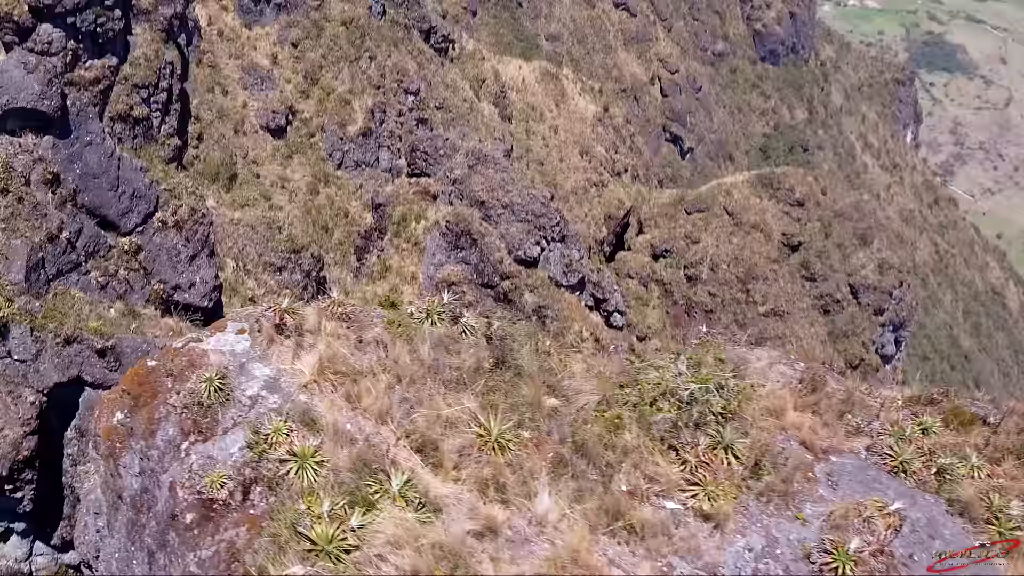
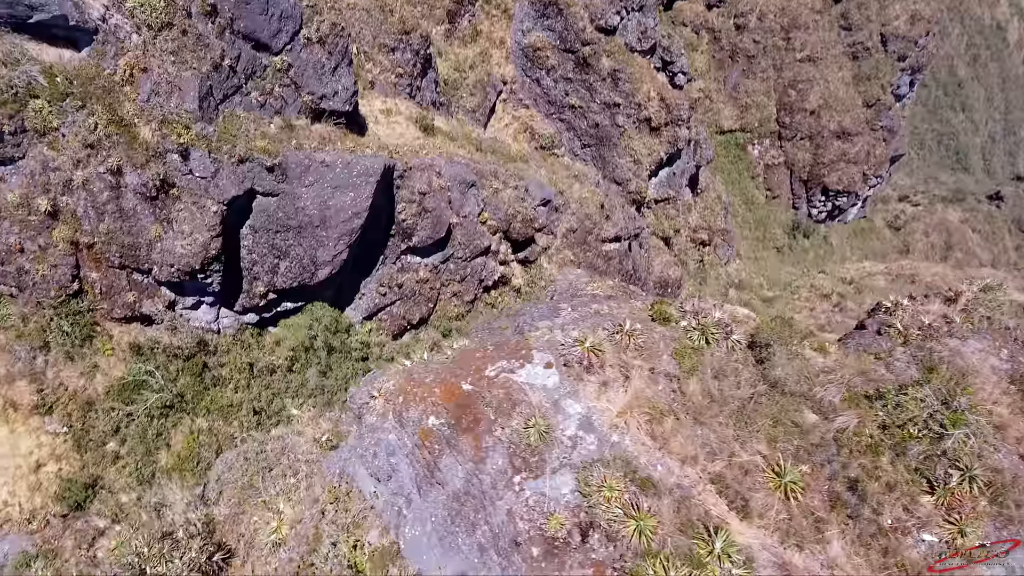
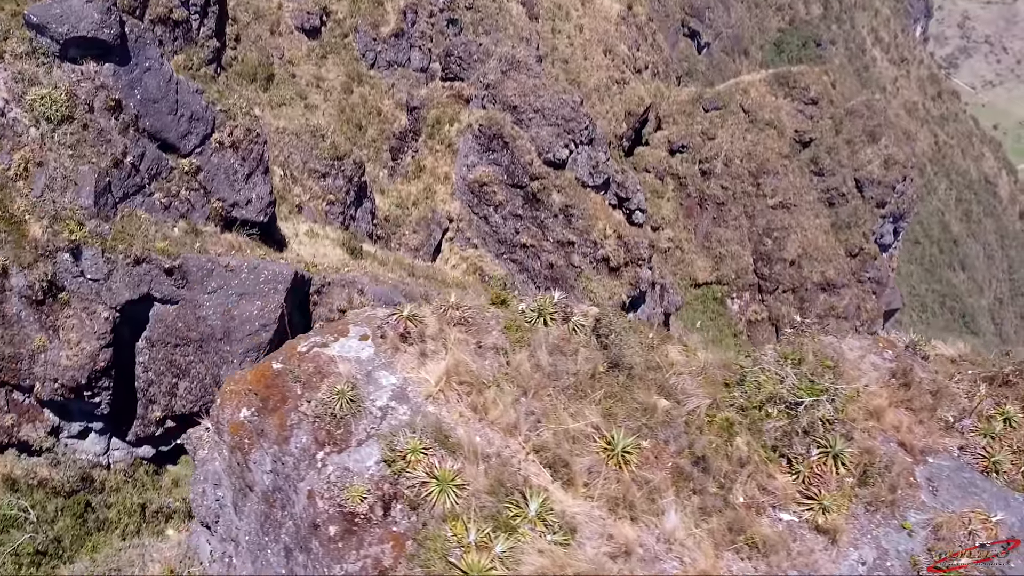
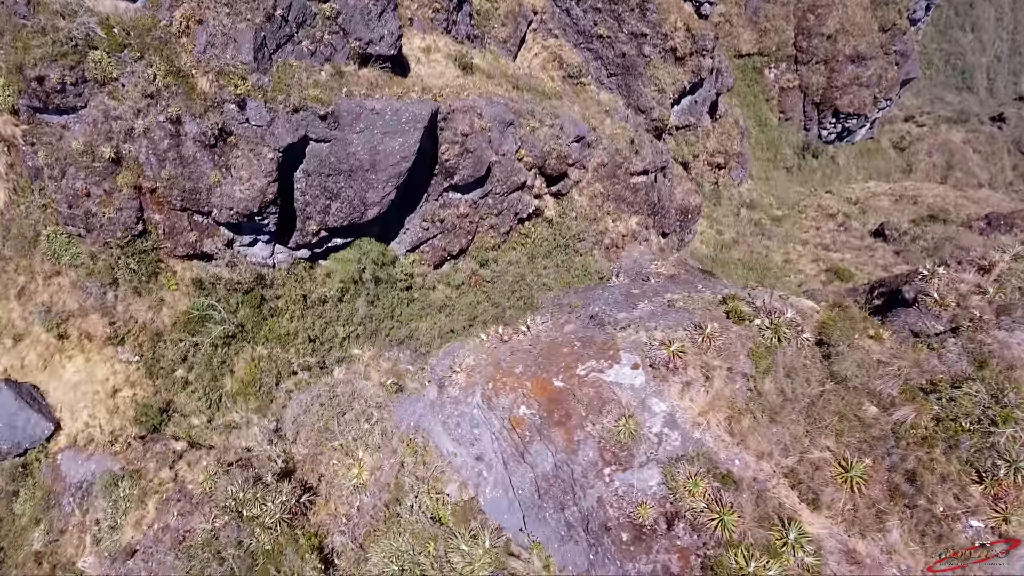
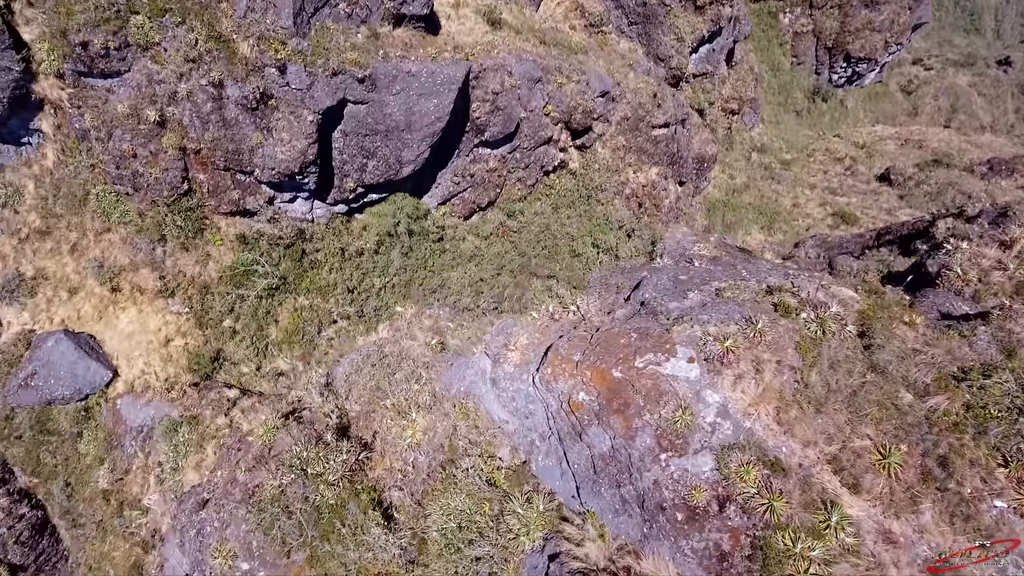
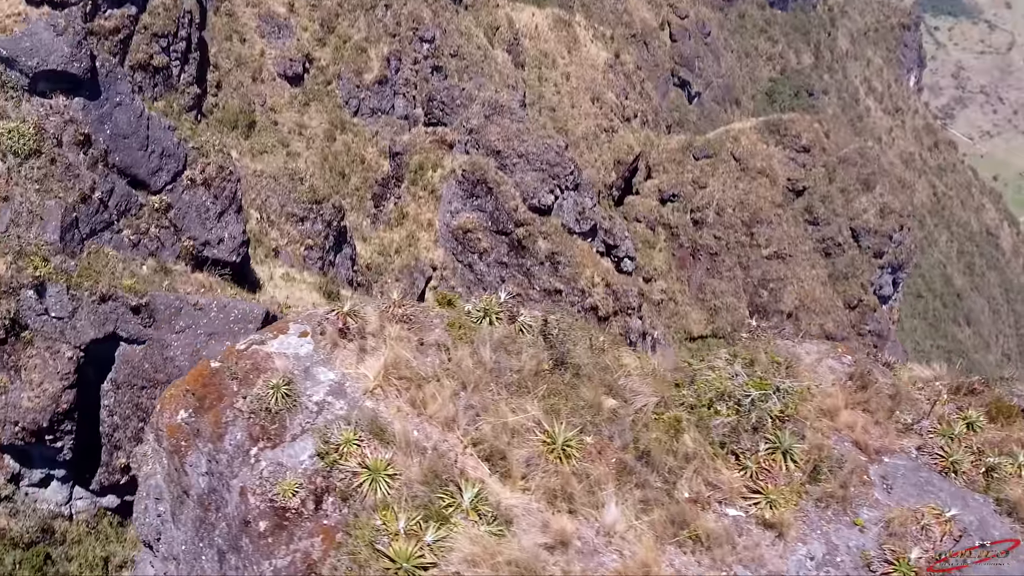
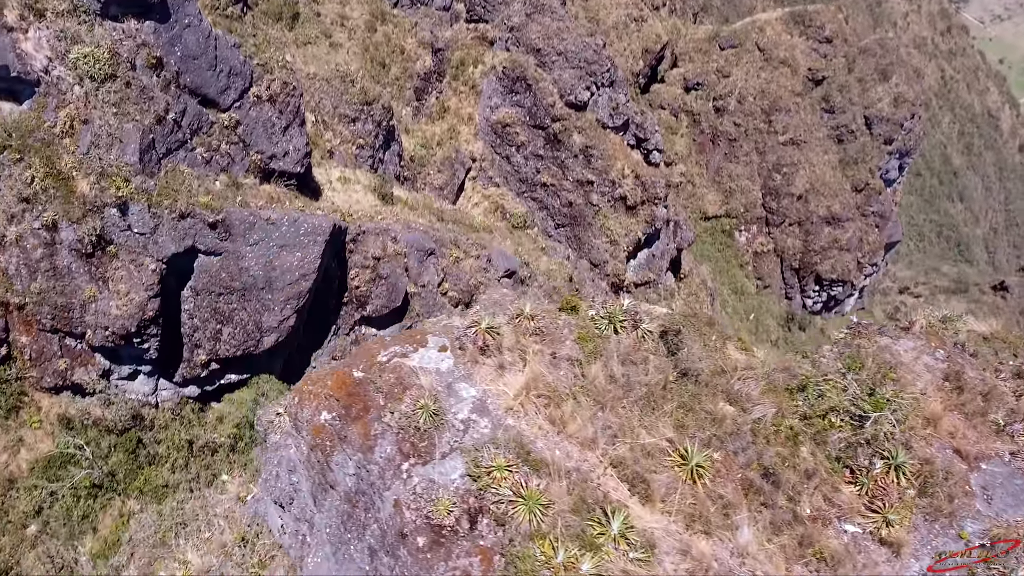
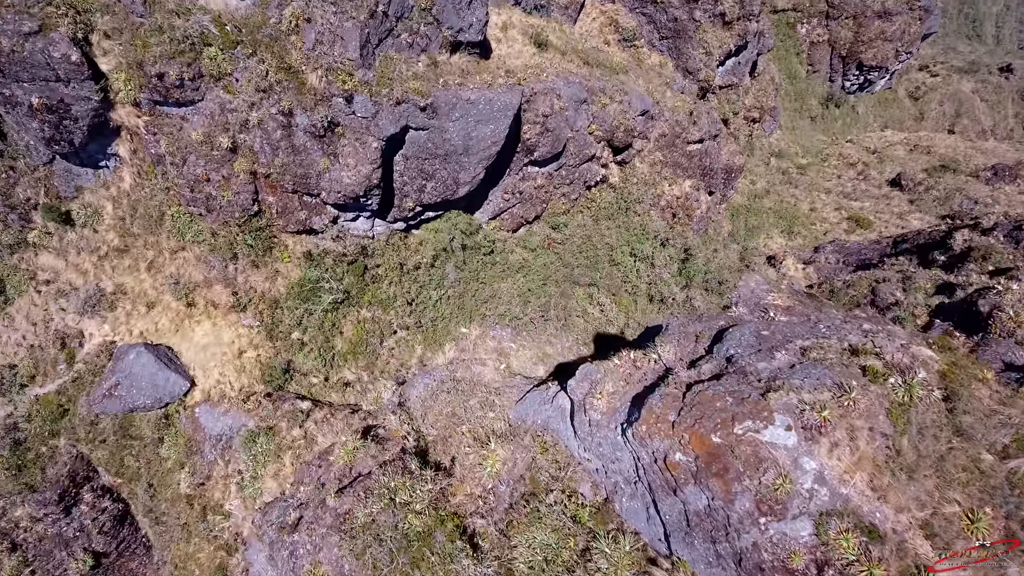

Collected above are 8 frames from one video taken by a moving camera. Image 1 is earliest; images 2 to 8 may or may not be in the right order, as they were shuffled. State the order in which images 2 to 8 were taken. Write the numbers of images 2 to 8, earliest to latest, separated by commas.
6, 3, 7, 2, 4, 5, 8
